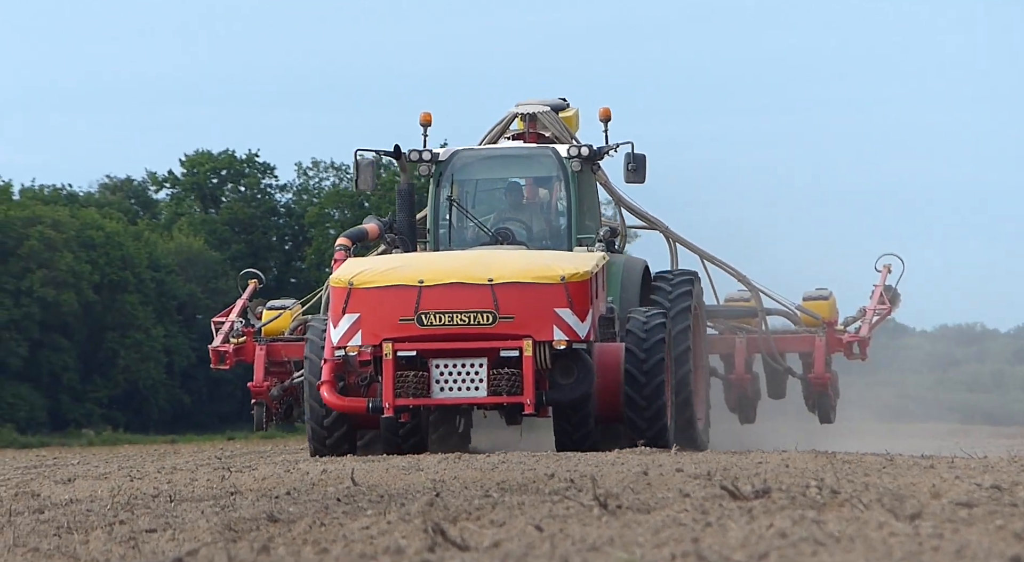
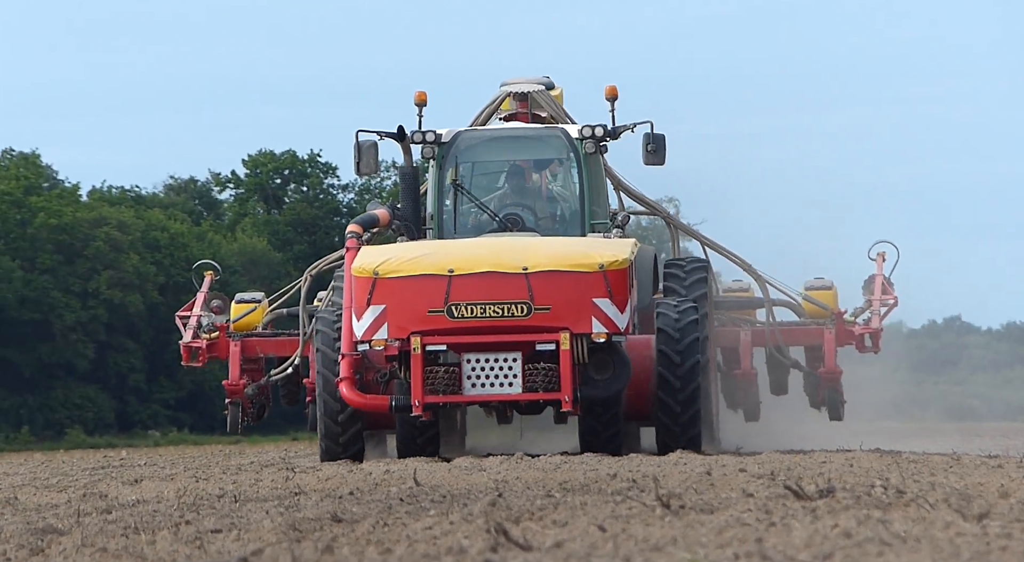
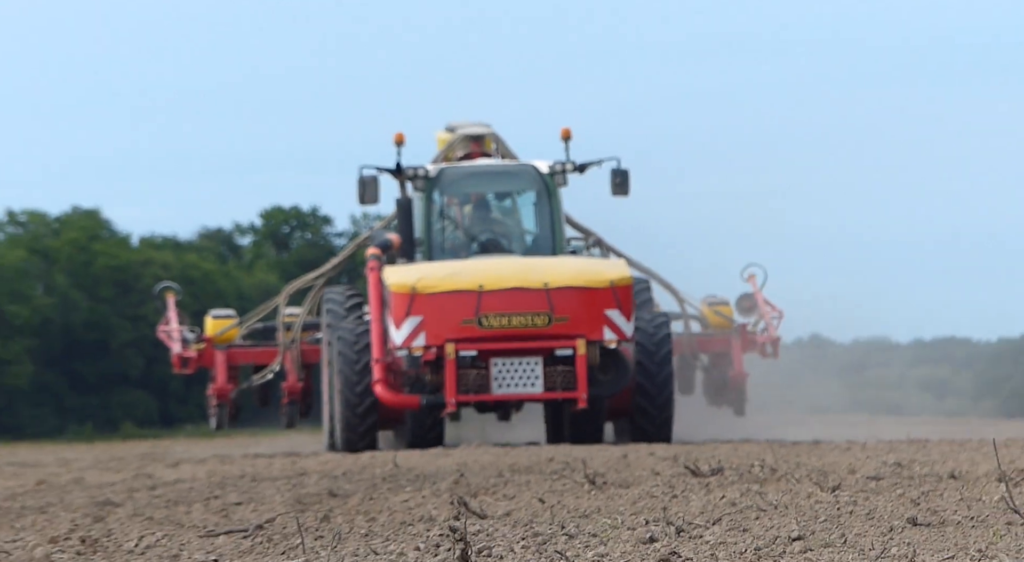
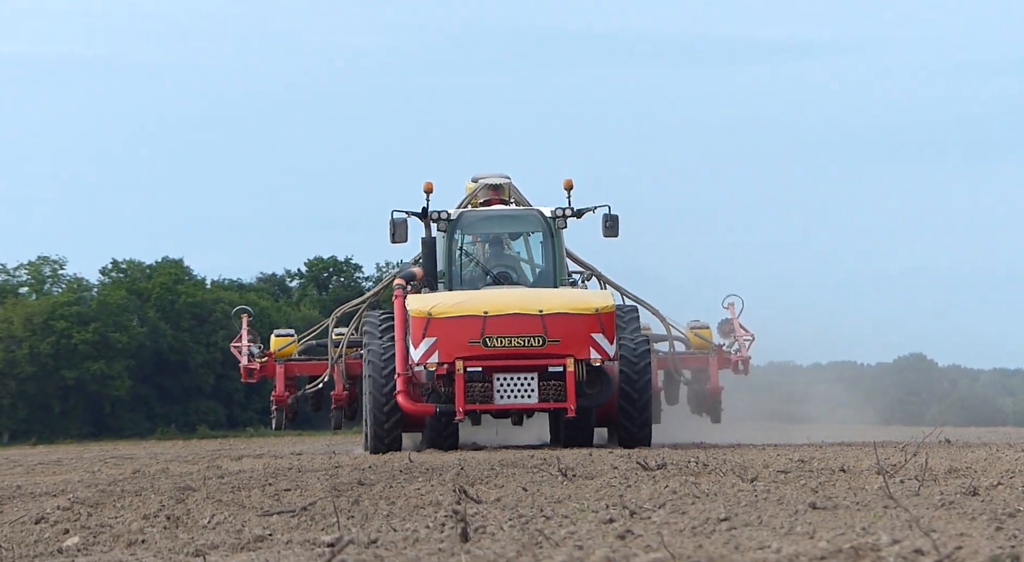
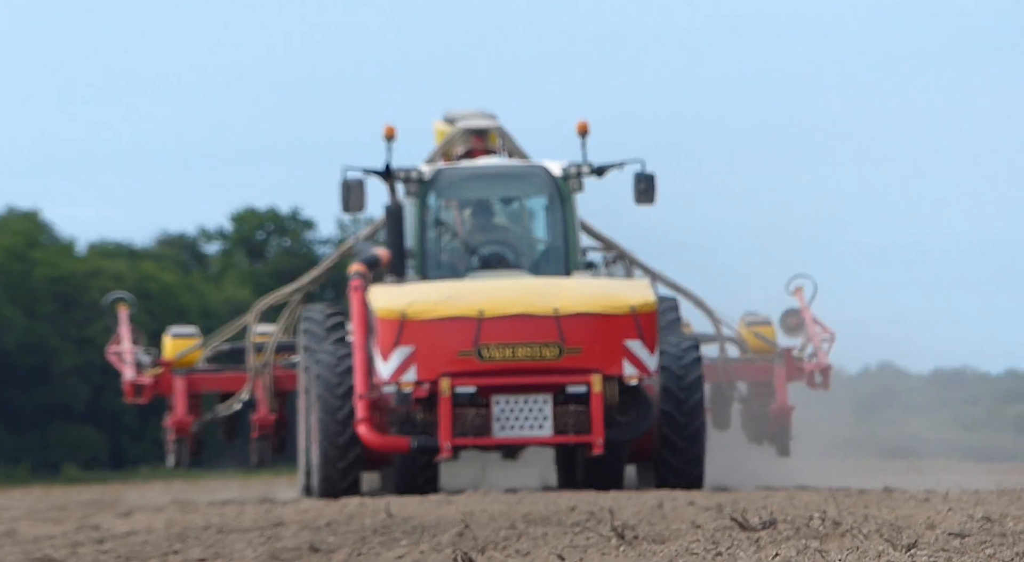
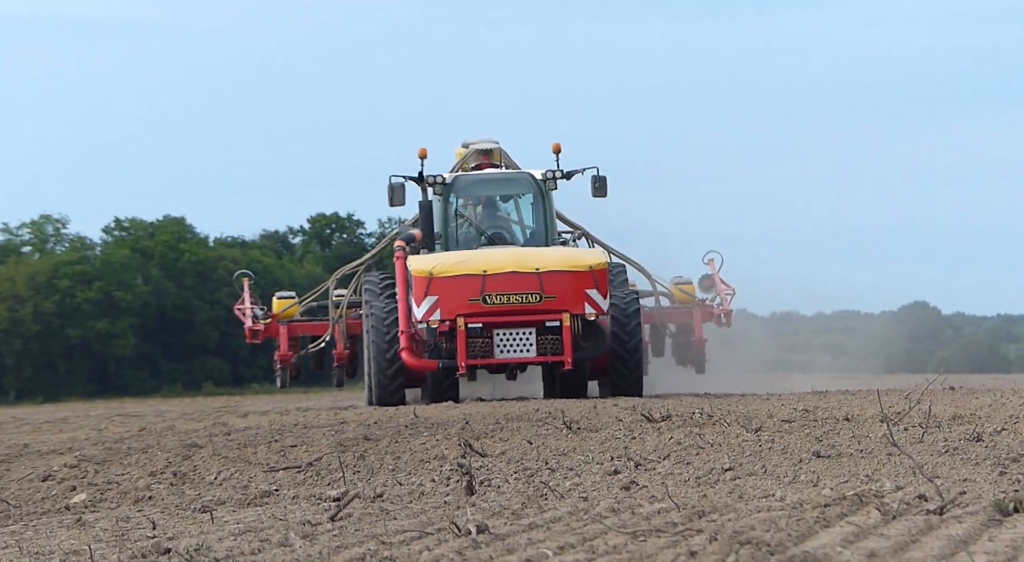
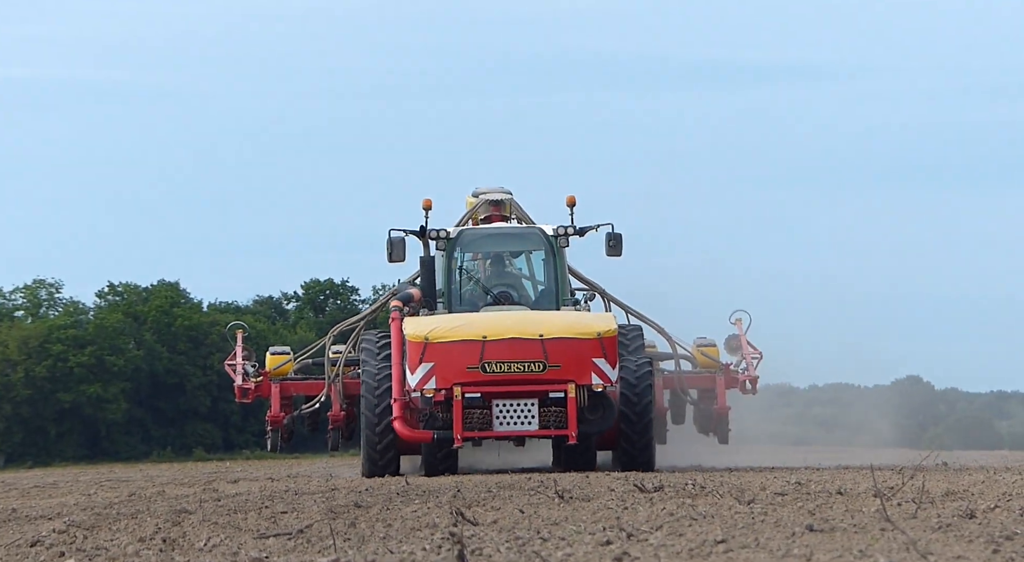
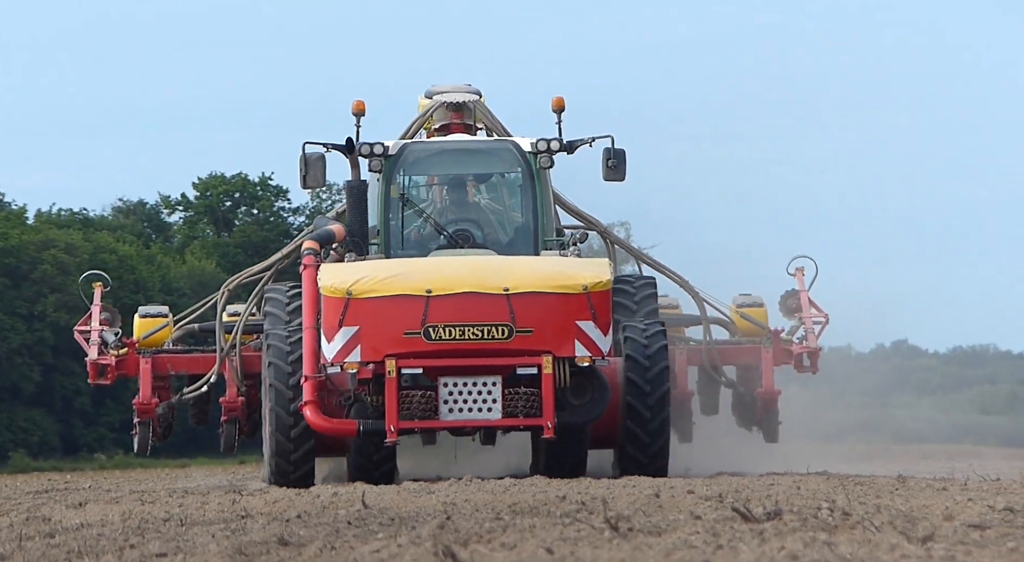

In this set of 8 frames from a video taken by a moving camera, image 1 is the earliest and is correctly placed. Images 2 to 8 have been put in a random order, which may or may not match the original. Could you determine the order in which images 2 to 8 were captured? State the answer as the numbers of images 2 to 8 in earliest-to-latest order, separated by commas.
2, 8, 5, 3, 6, 4, 7
